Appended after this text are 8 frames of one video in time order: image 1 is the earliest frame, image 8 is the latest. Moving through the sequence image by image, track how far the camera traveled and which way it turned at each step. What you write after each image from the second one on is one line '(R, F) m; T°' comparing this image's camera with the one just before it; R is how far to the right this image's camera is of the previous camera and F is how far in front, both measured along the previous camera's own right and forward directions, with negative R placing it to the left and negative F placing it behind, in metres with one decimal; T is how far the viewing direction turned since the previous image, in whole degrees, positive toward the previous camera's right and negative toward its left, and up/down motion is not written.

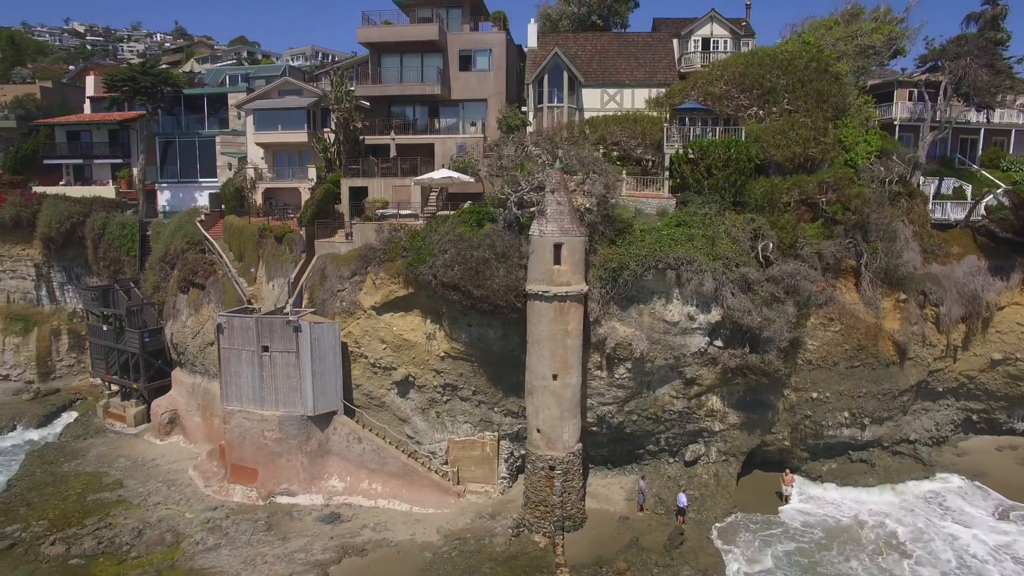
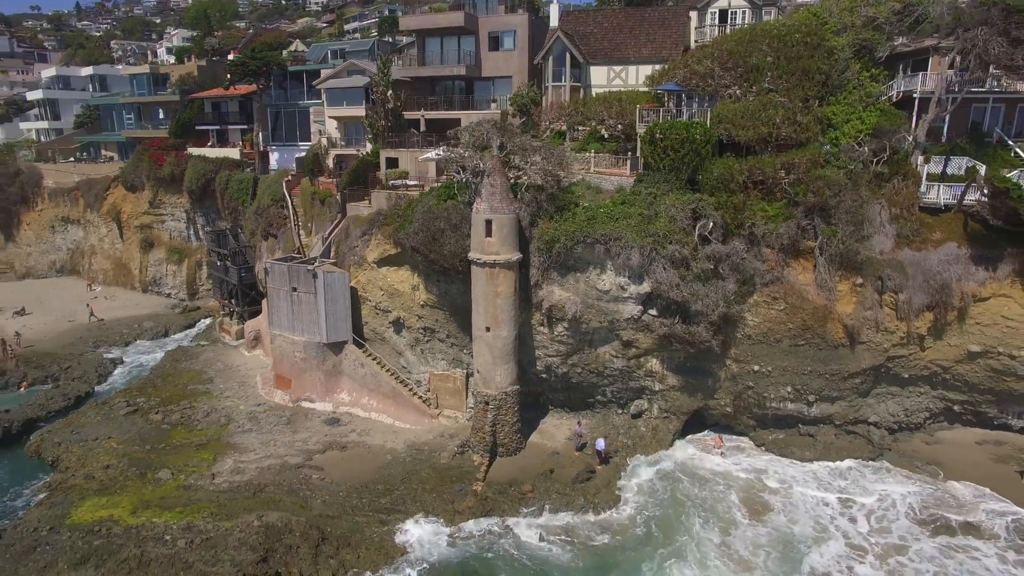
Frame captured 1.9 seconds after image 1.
(+7.2, -2.4) m; -15°
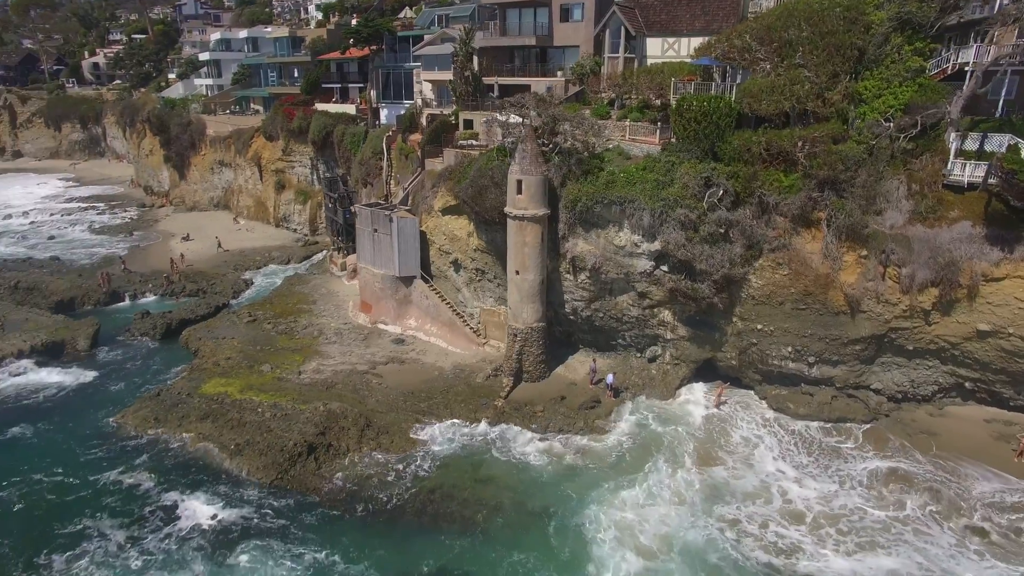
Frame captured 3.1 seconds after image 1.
(+4.0, -3.1) m; -12°
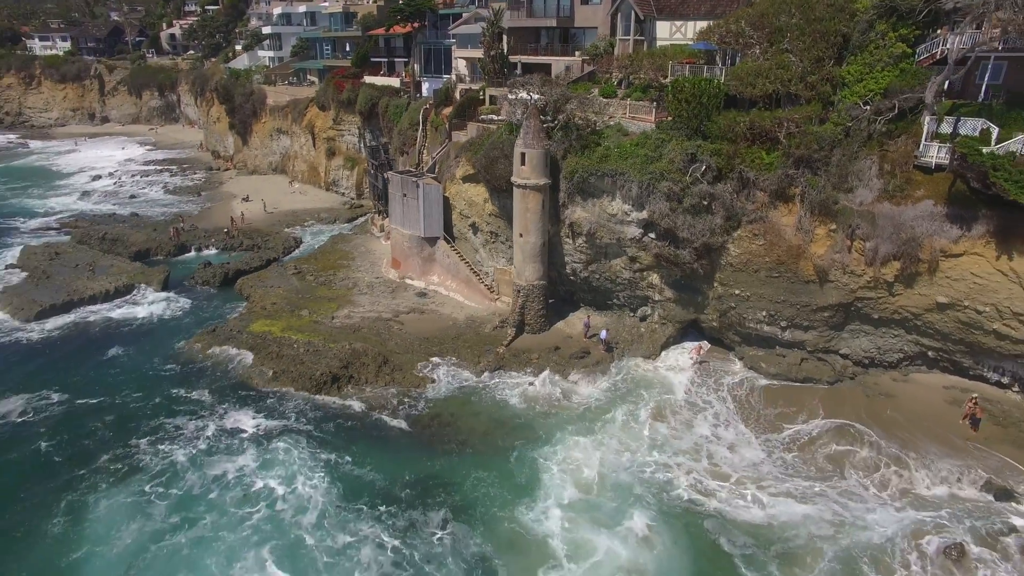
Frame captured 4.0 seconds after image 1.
(+2.3, -2.9) m; -5°
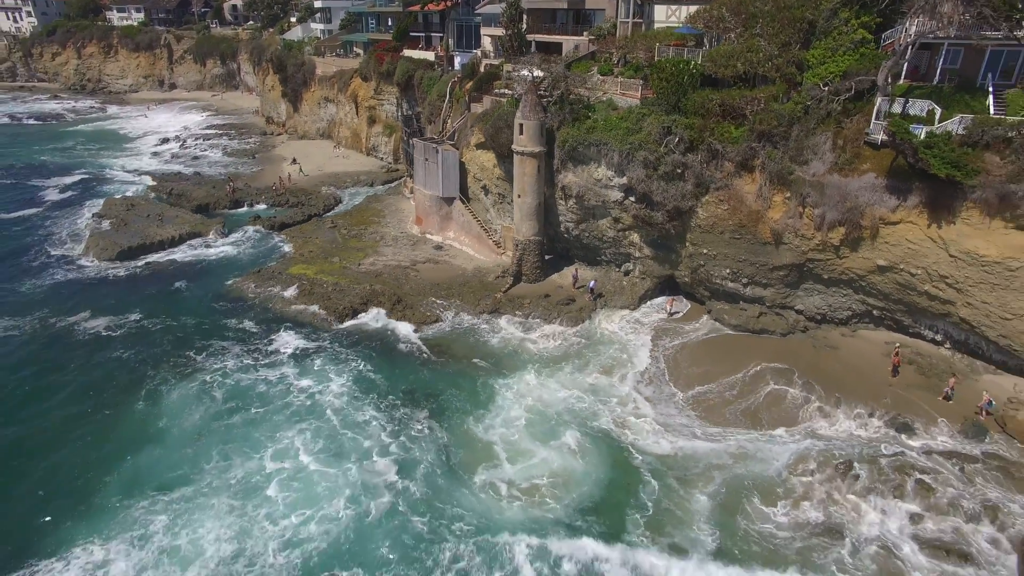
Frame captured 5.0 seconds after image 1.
(+2.6, -4.0) m; -4°
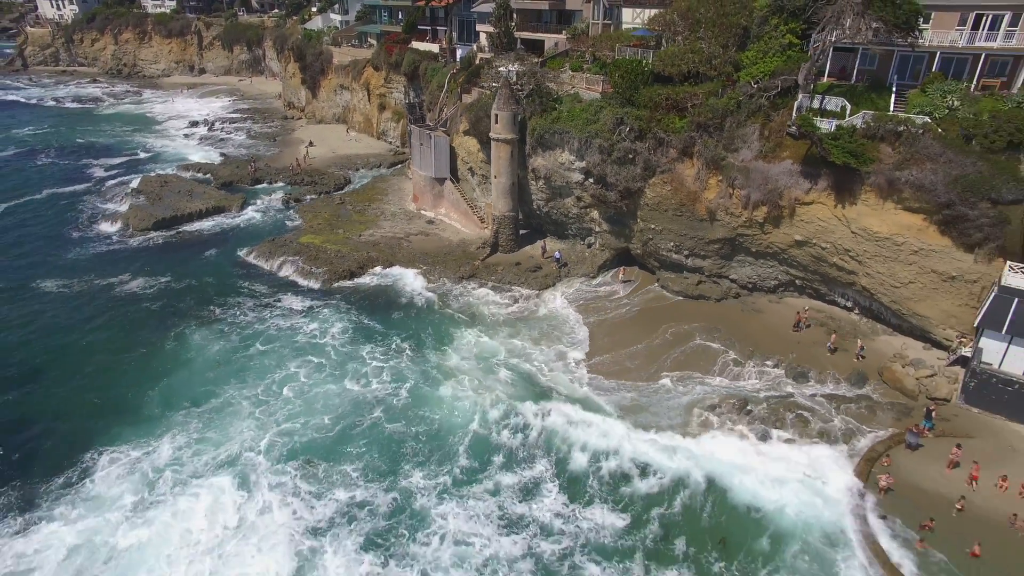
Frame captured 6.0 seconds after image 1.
(+2.6, -4.7) m; -2°
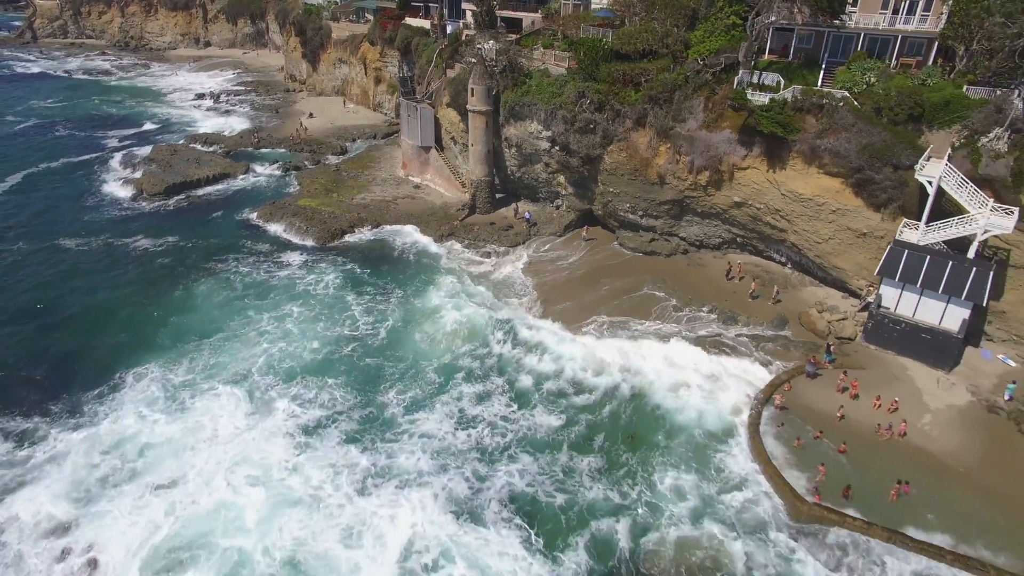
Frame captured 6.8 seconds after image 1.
(+2.0, -4.0) m; -1°
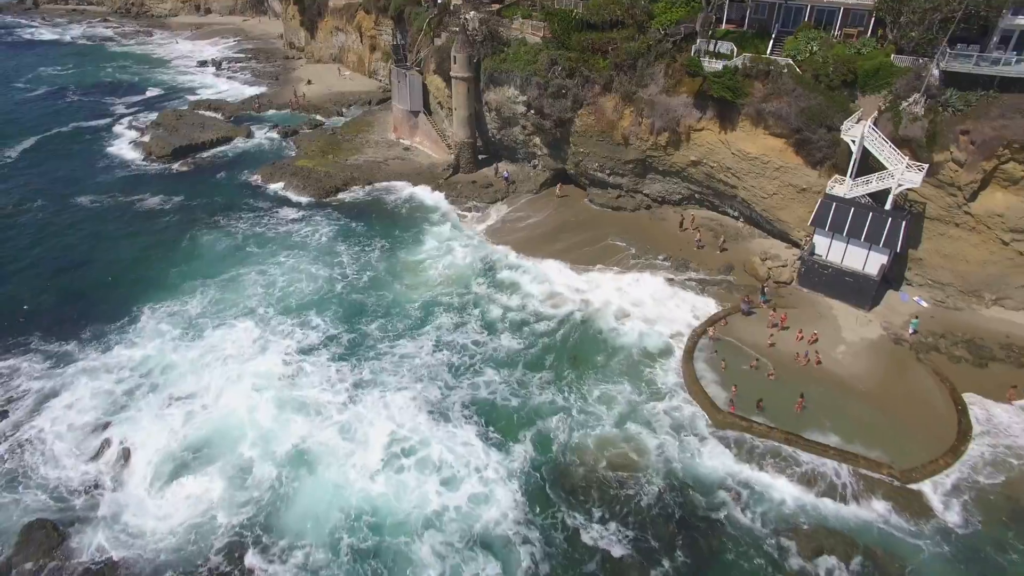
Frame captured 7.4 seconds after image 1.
(+1.6, -3.6) m; 0°
